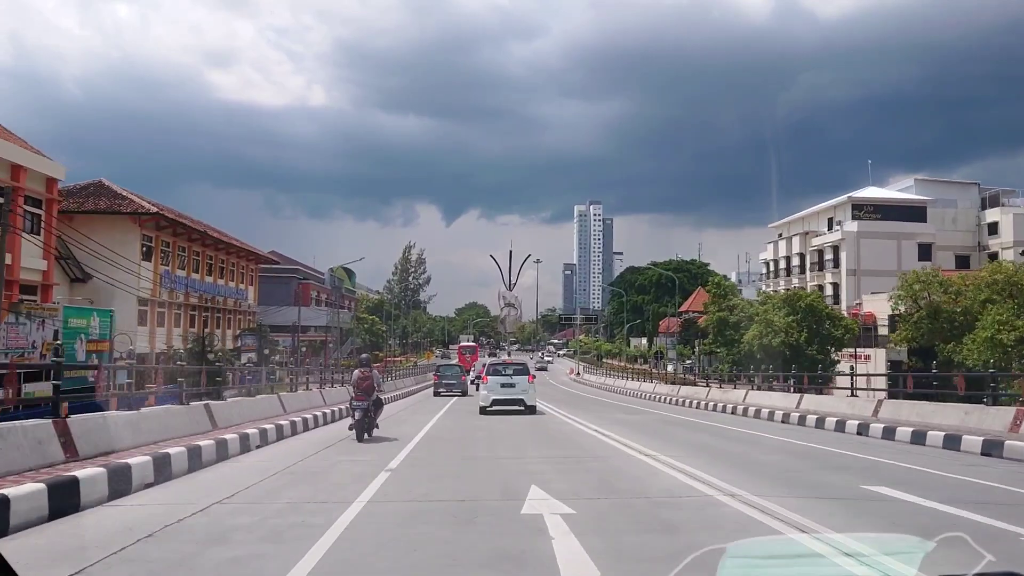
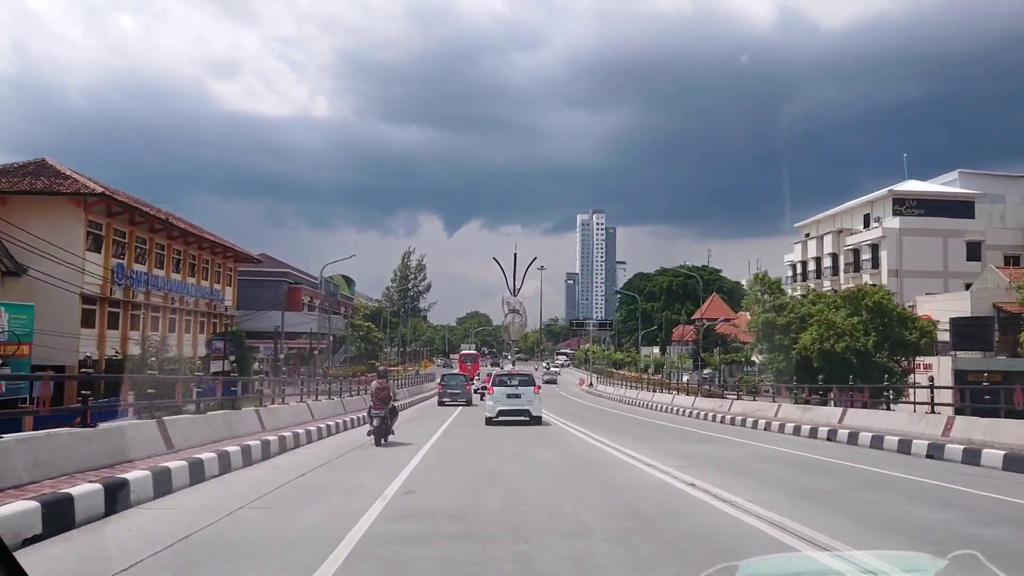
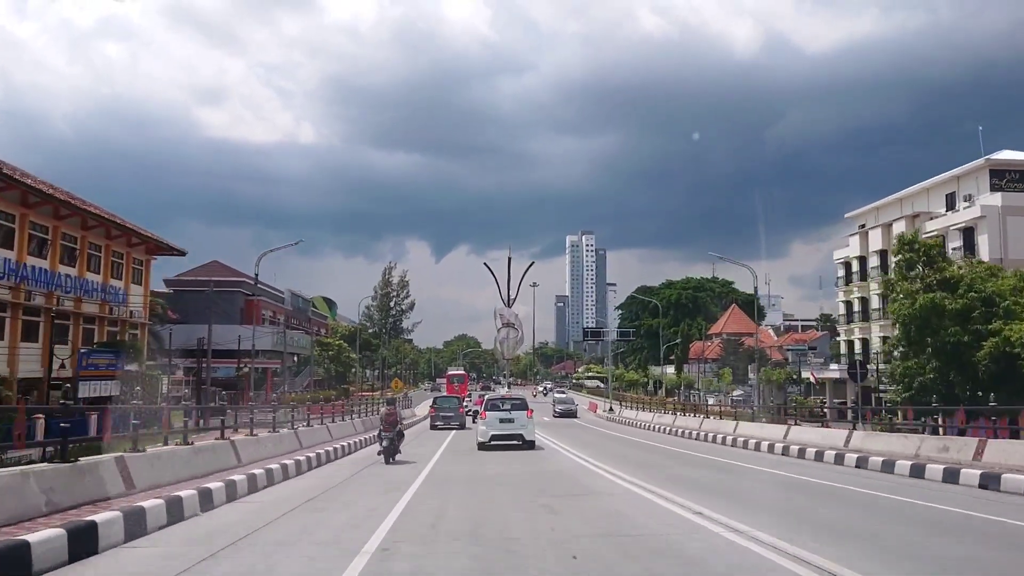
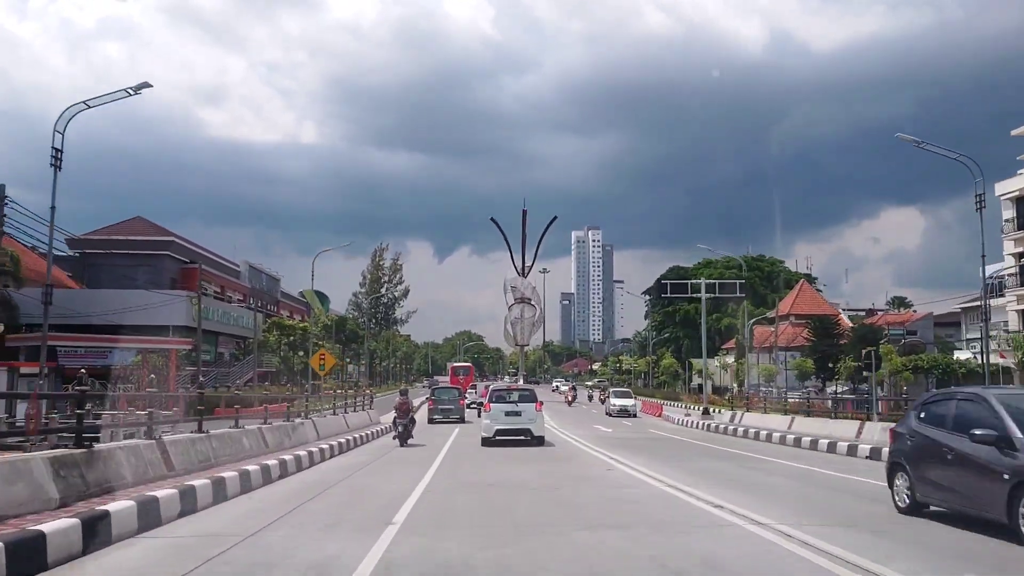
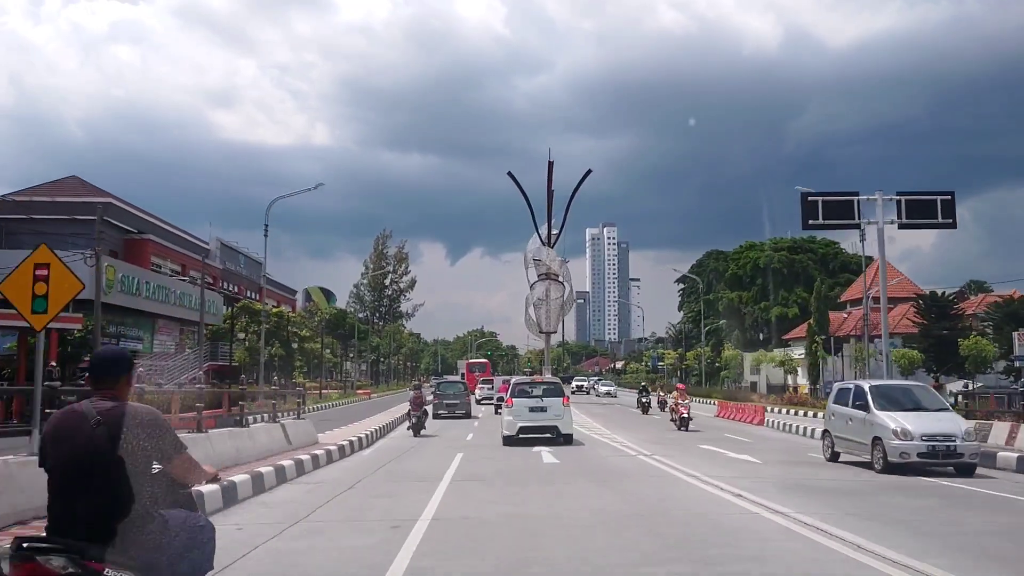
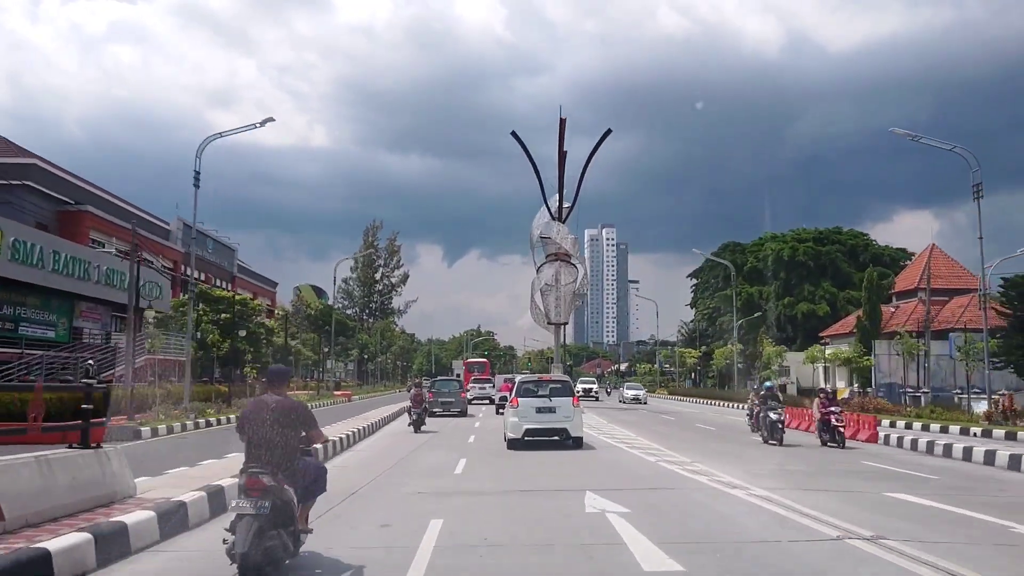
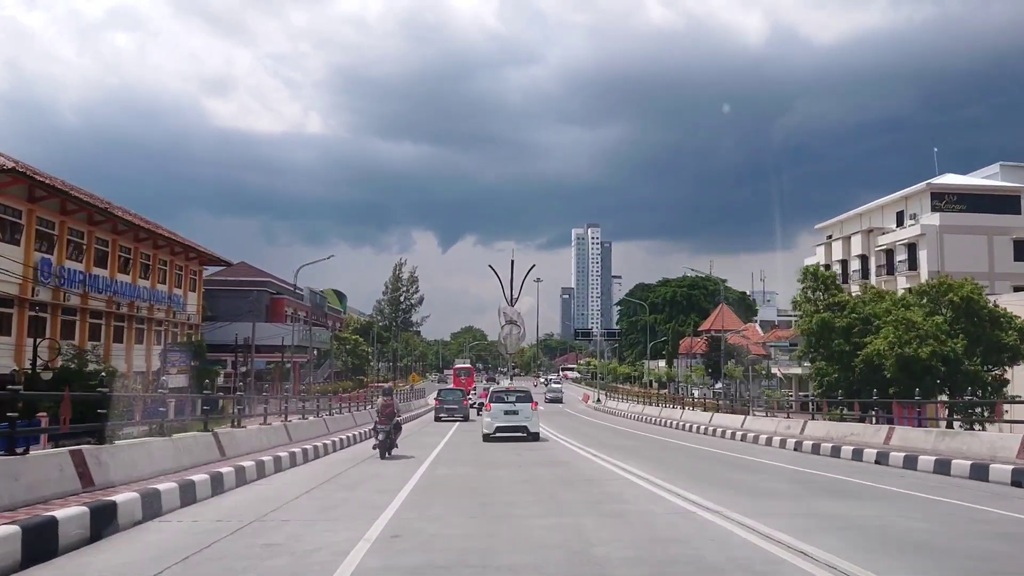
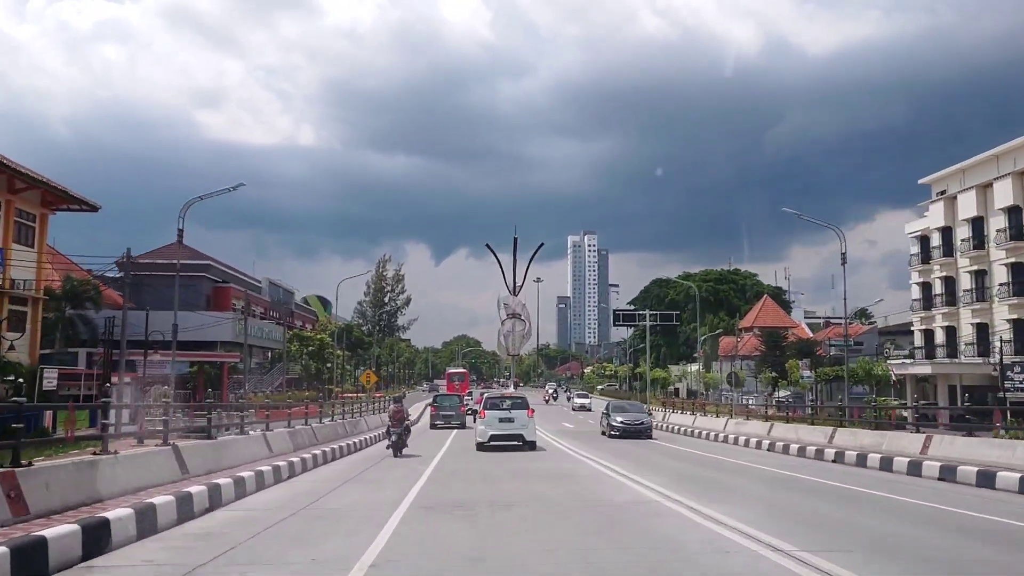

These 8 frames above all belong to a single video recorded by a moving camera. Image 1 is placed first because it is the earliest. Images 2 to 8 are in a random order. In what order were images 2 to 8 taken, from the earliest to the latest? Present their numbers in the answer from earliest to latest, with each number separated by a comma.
2, 7, 3, 8, 4, 5, 6
